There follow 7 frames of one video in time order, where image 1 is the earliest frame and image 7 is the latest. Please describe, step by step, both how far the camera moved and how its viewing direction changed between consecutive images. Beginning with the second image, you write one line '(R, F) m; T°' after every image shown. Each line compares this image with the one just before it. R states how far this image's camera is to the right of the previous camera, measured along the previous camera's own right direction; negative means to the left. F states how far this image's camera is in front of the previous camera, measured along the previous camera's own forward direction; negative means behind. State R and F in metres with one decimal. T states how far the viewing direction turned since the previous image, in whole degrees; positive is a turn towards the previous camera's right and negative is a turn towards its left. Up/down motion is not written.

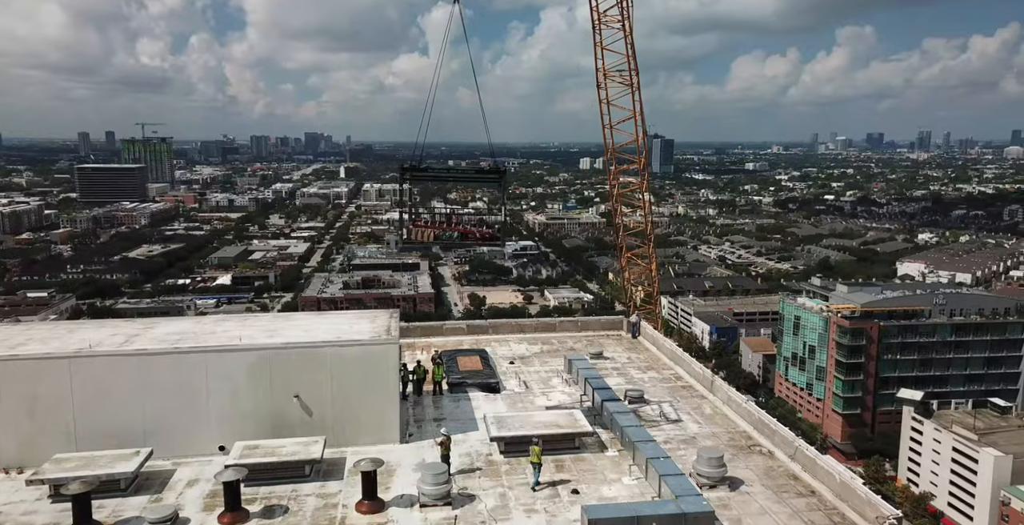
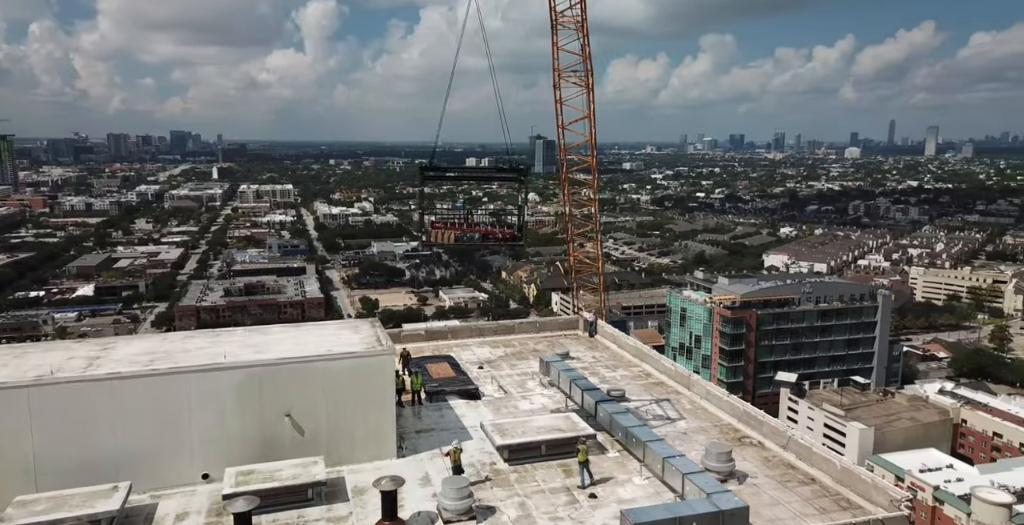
(-0.9, 0.0) m; +10°
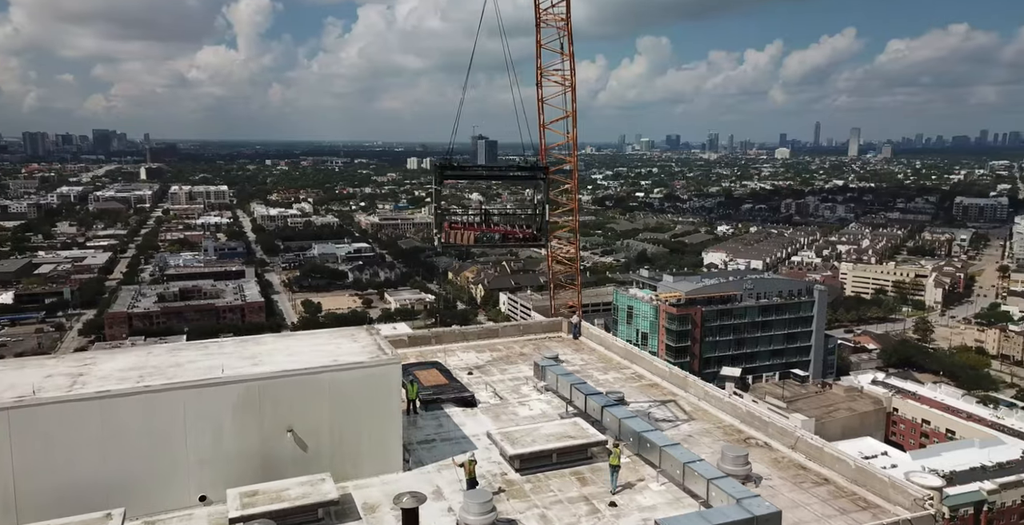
(-0.6, +0.1) m; +5°
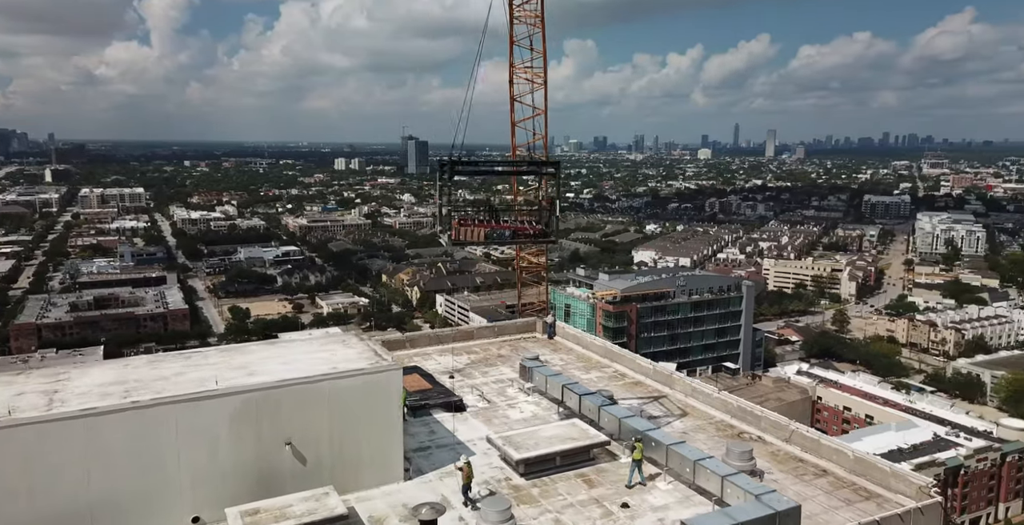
(-0.6, +0.1) m; +6°
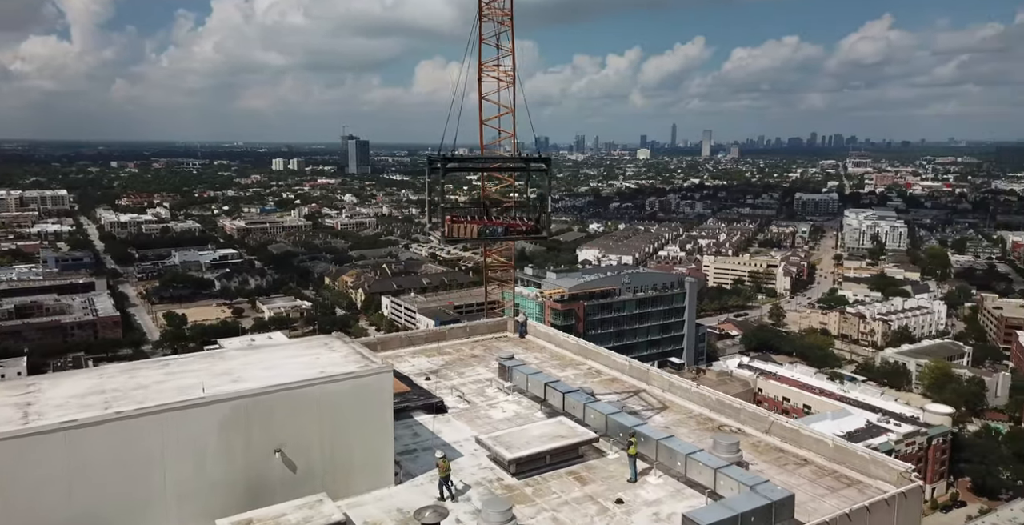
(-0.4, 0.0) m; +5°
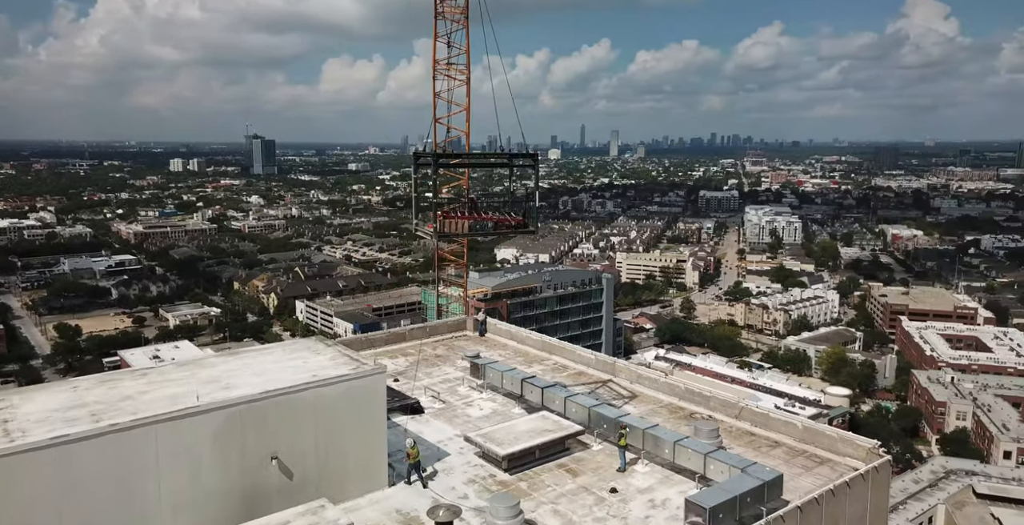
(-0.6, +0.1) m; +8°
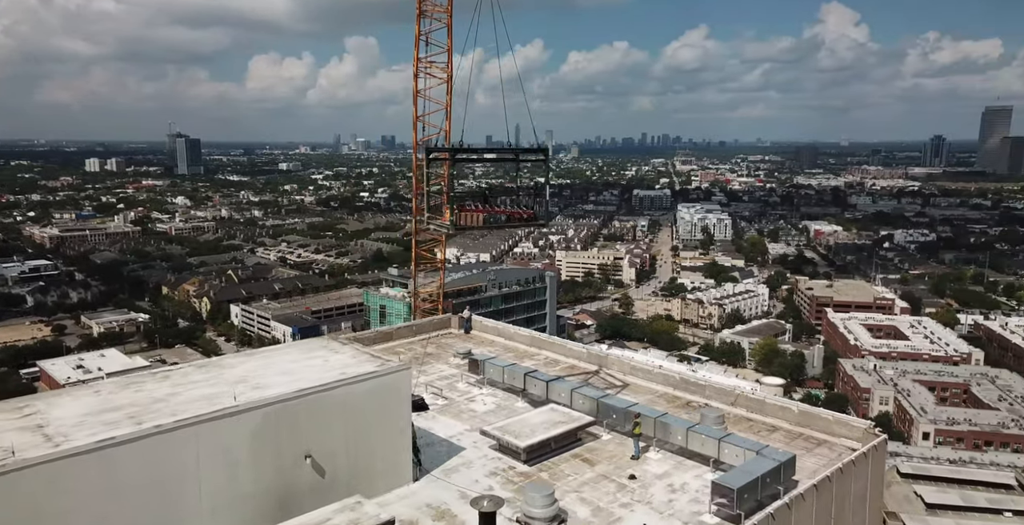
(-0.6, +0.1) m; +6°
